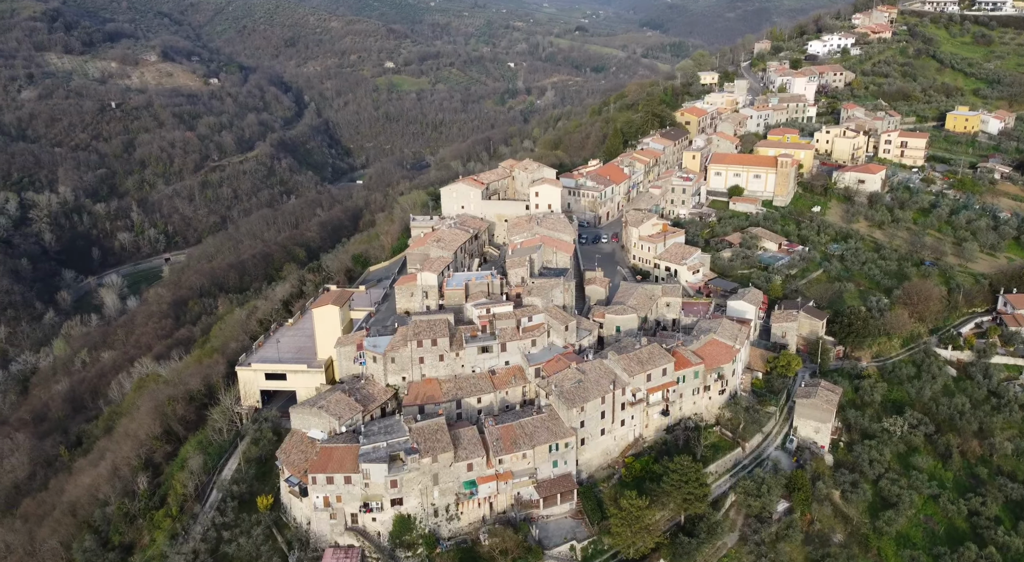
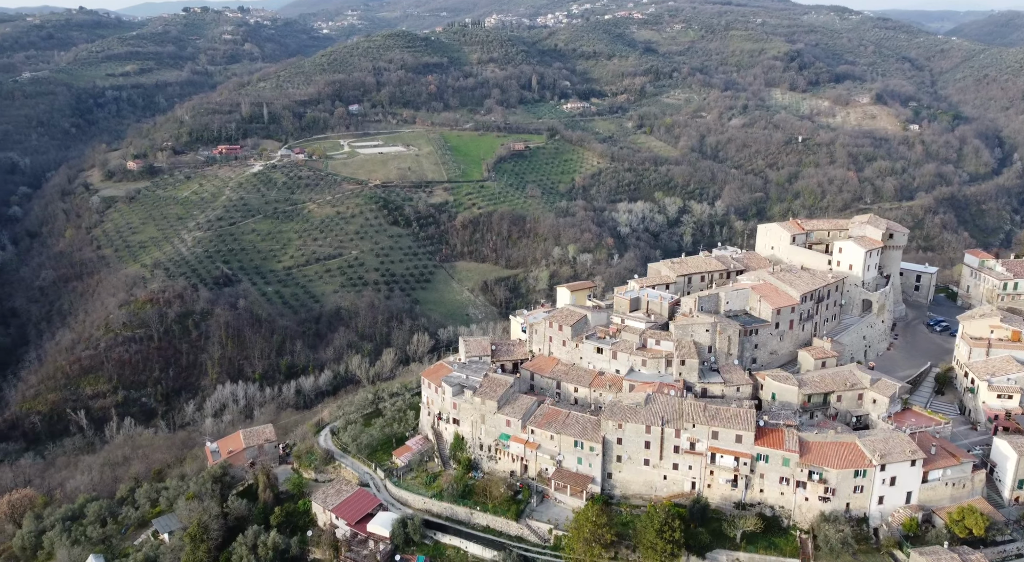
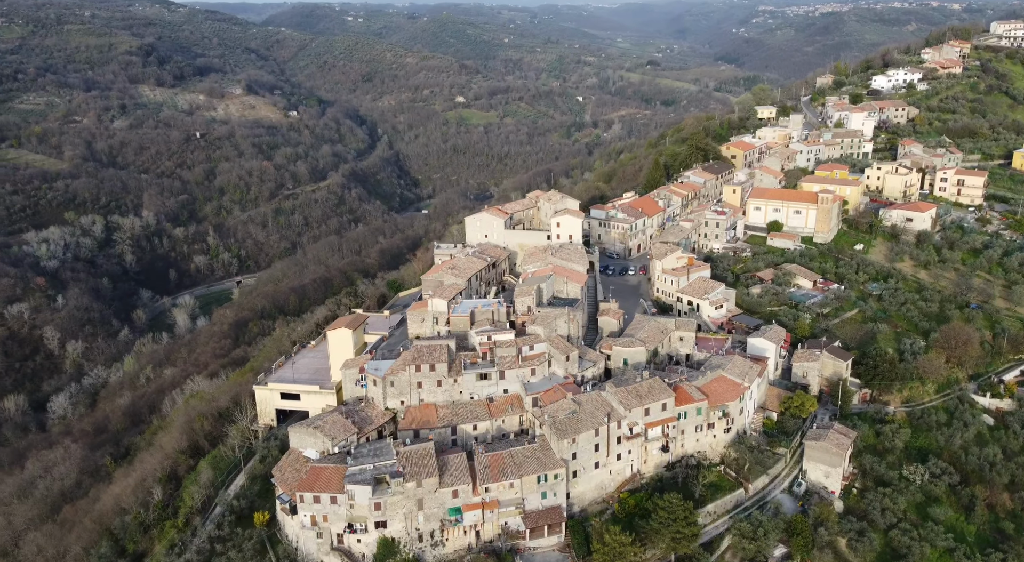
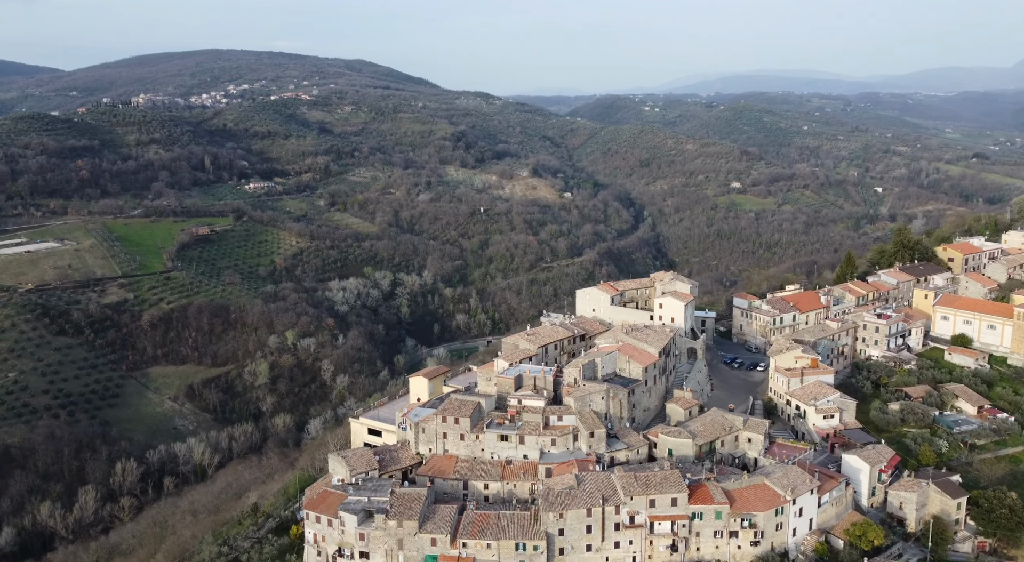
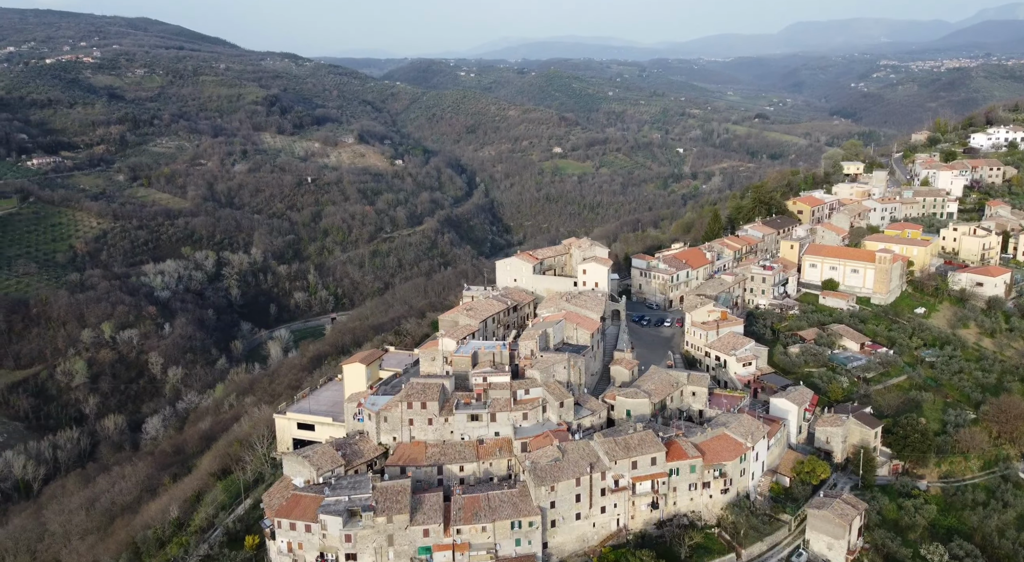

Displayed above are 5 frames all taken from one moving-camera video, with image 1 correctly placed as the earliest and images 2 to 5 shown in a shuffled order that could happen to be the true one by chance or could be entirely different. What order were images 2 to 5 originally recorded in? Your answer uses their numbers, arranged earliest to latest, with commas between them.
3, 5, 4, 2
